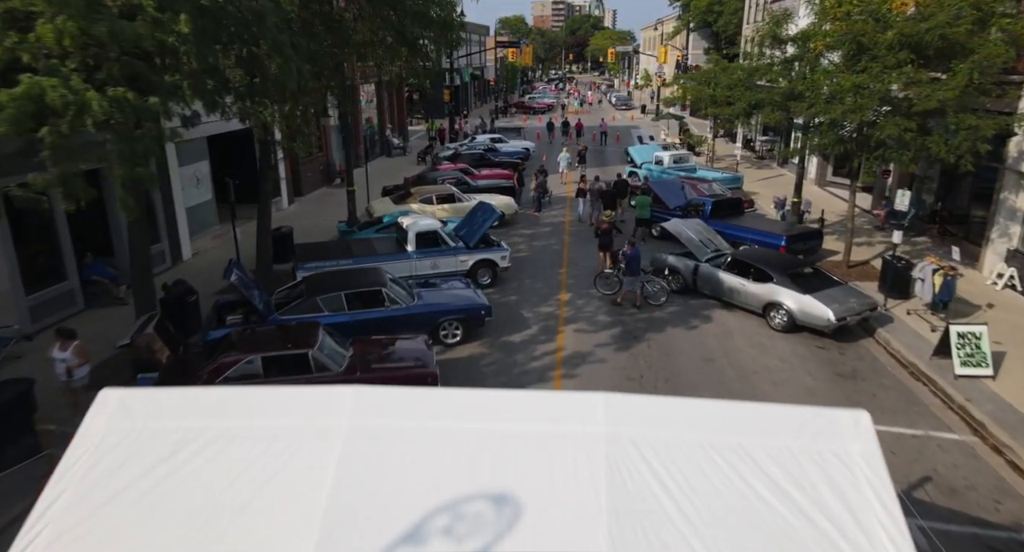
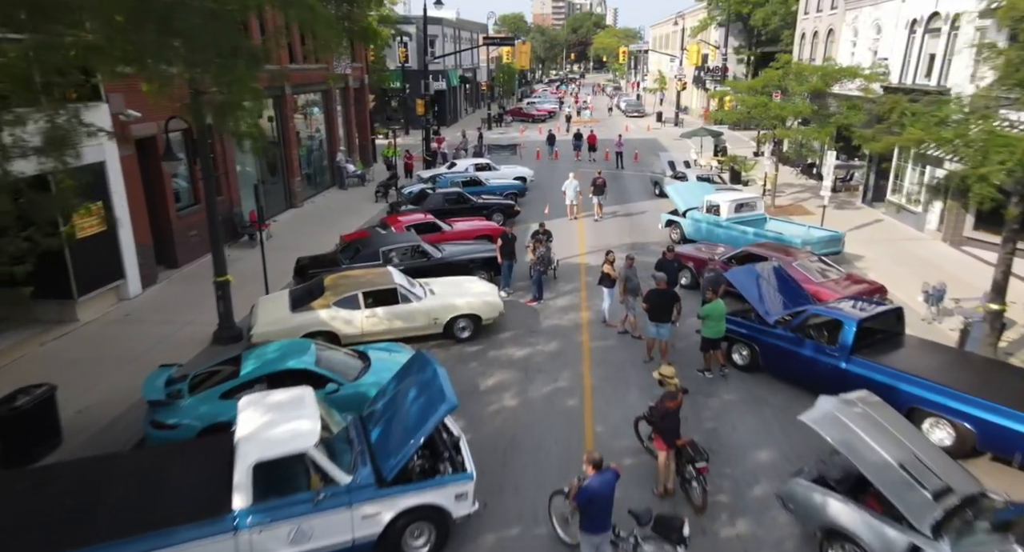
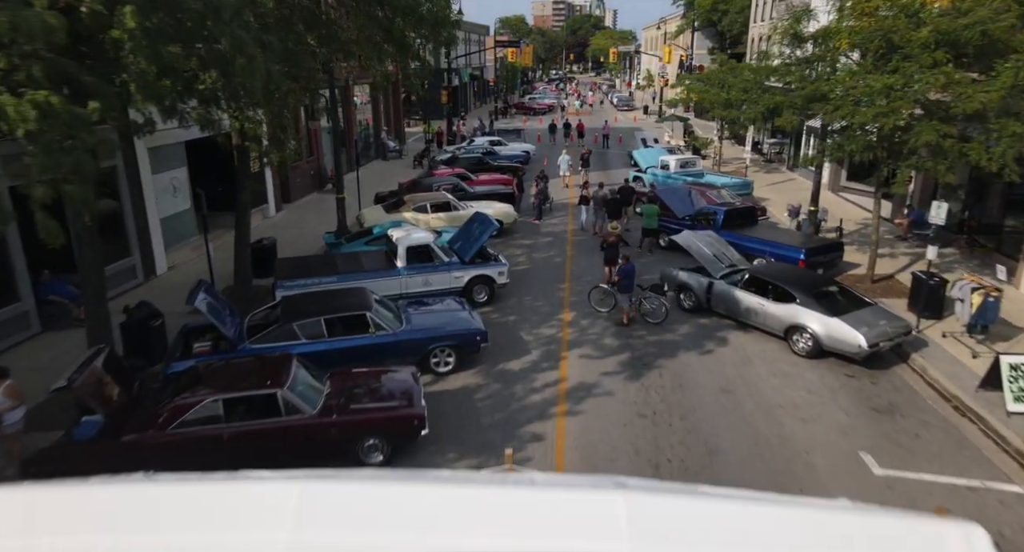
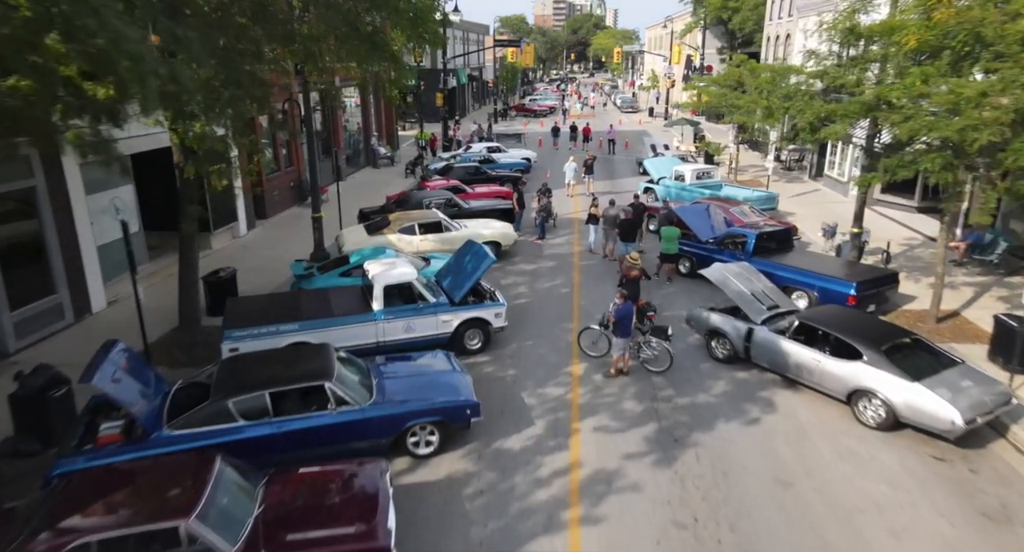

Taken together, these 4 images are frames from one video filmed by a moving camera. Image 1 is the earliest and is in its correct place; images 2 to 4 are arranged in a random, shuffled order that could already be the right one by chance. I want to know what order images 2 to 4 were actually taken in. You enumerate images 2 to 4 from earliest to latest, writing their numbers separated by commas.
3, 4, 2
